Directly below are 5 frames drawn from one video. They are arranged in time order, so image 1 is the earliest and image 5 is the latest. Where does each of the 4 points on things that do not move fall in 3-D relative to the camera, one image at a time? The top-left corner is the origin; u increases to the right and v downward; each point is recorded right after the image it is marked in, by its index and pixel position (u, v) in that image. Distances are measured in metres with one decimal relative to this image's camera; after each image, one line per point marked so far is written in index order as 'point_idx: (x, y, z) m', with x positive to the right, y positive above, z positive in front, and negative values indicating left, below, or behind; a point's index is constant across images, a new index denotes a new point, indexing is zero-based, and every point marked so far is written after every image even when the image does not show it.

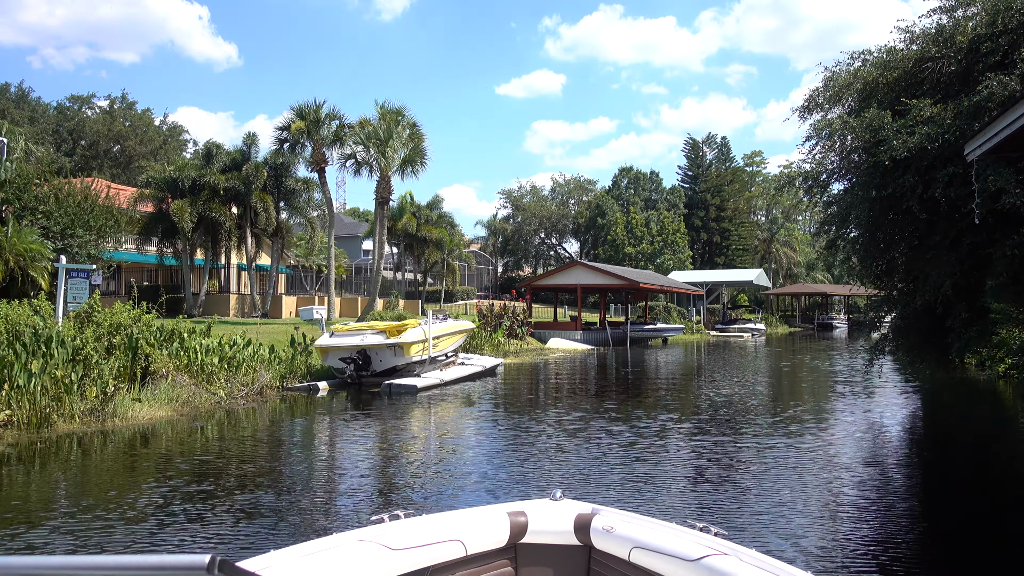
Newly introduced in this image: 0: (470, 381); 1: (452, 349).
0: (-0.9, -1.9, +15.9) m
1: (-1.3, -1.3, +16.2) m
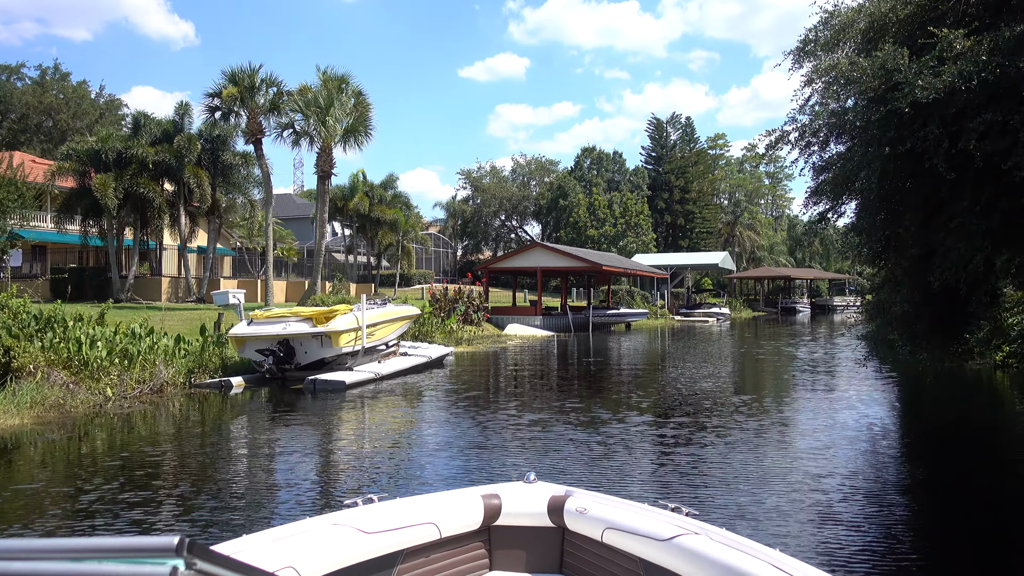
0: (-1.8, -1.6, +14.2) m
1: (-2.2, -0.9, +14.5) m
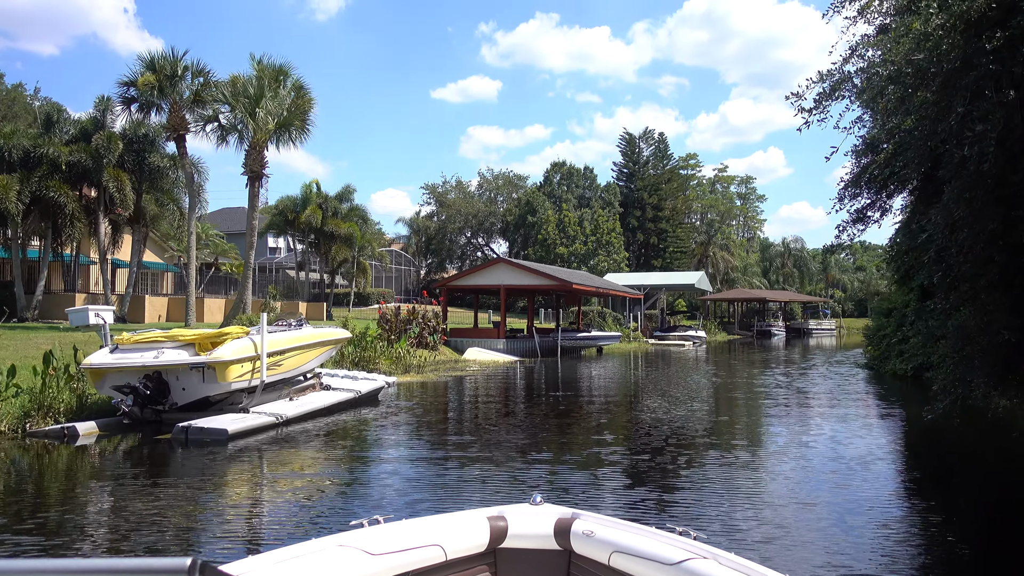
0: (-2.6, -1.9, +11.5) m
1: (-3.0, -1.2, +11.7) m
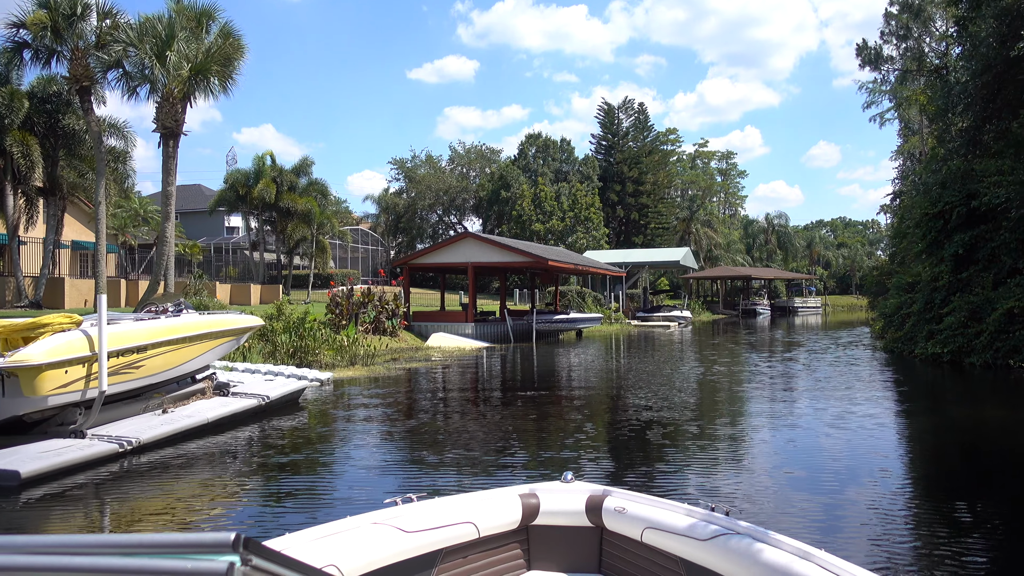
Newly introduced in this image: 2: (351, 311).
0: (-3.1, -1.6, +8.8) m
1: (-3.6, -0.9, +9.0) m
2: (-4.1, -0.5, +19.4) m
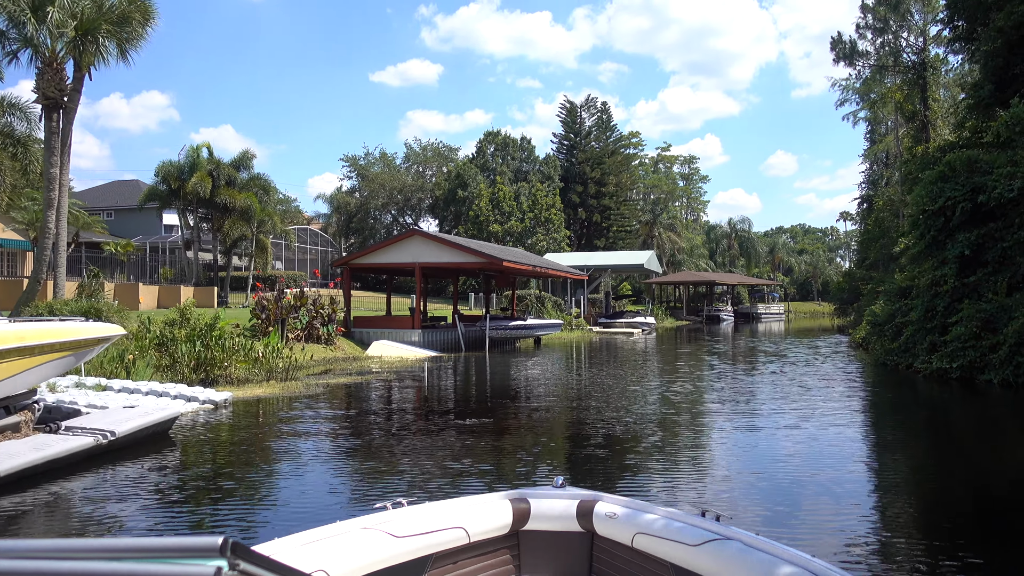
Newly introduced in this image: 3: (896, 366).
0: (-3.8, -1.6, +6.6) m
1: (-4.2, -0.9, +6.8) m
2: (-5.2, -0.6, +17.1) m
3: (+7.7, -1.6, +15.6) m
